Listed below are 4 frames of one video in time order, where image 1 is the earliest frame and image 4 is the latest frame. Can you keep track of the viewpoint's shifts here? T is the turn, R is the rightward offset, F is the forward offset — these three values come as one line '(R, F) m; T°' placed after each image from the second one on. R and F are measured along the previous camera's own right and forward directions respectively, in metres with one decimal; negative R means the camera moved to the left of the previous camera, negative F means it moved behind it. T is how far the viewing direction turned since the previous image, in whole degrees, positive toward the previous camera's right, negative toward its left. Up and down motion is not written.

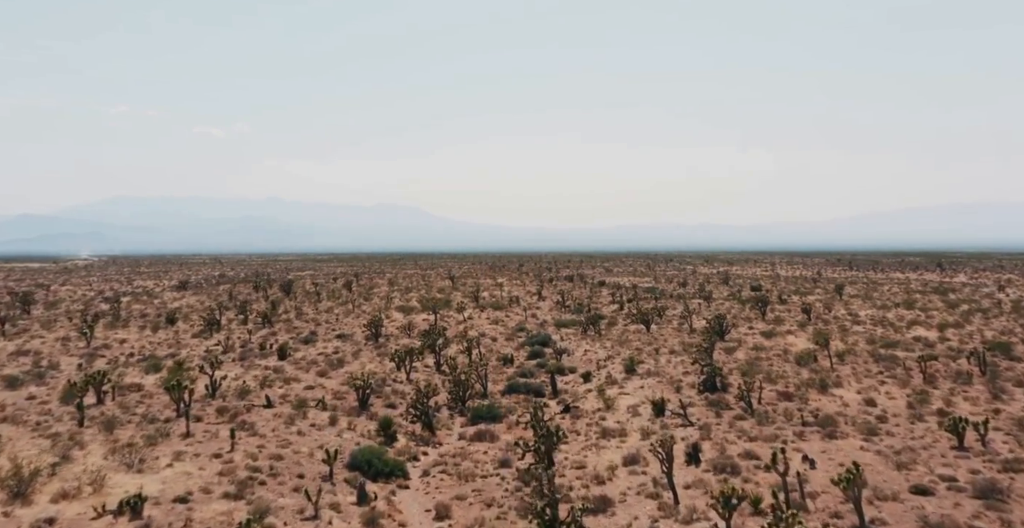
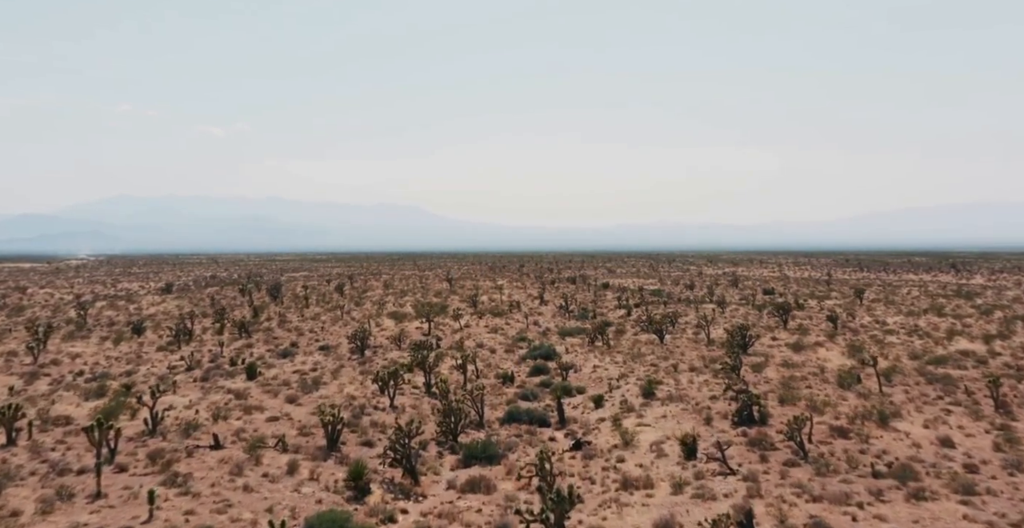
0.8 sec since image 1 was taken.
(0.0, +3.7) m; 0°
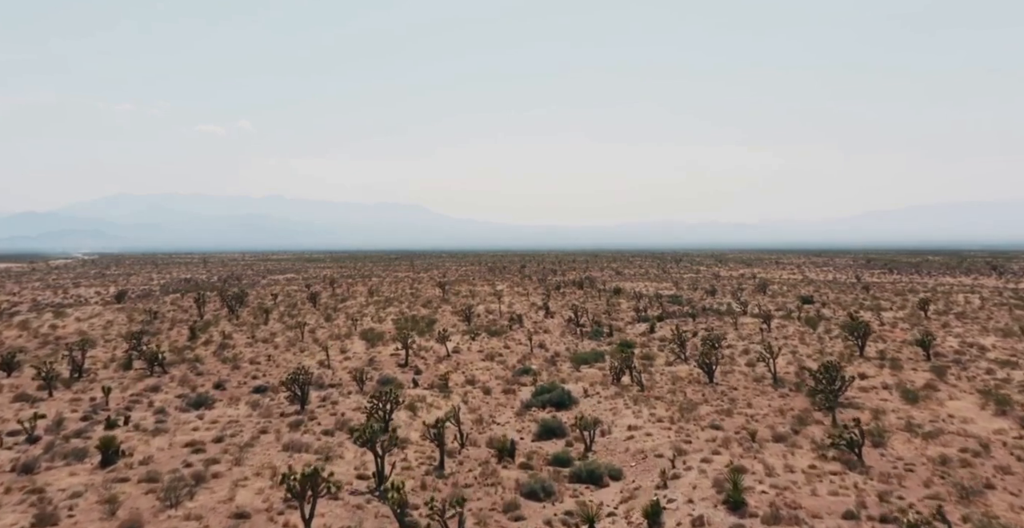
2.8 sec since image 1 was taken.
(0.0, +9.5) m; 0°
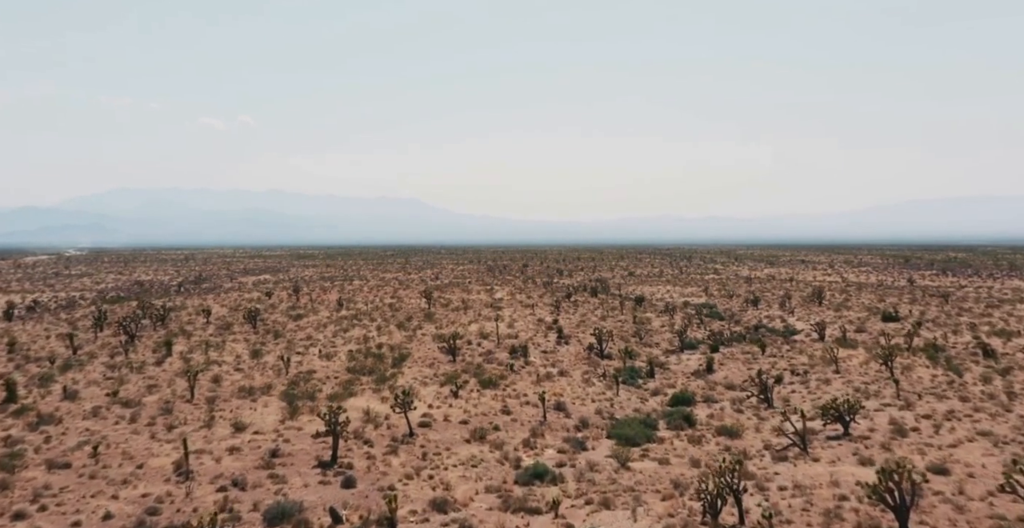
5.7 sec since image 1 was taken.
(0.0, +14.2) m; 0°
